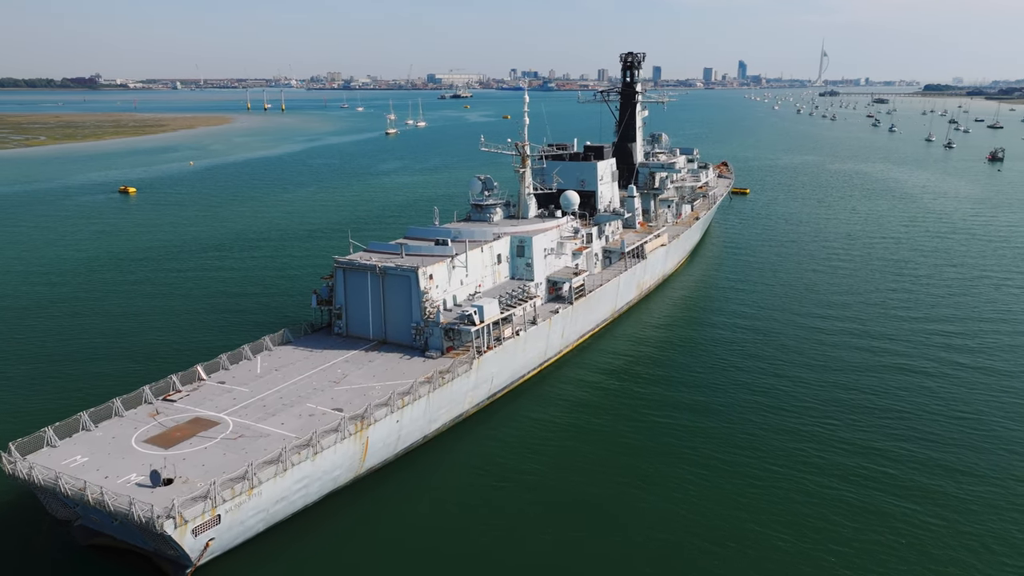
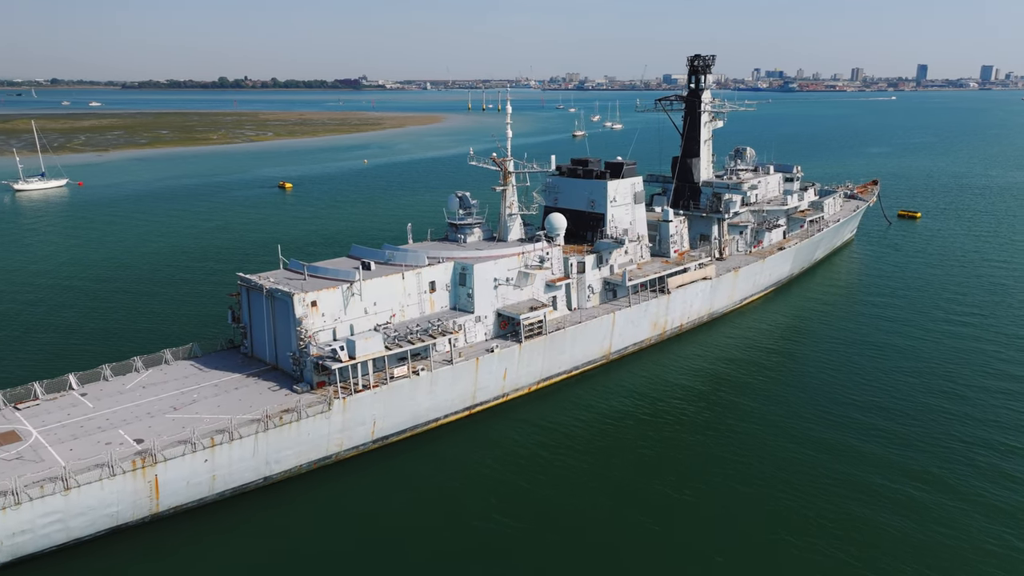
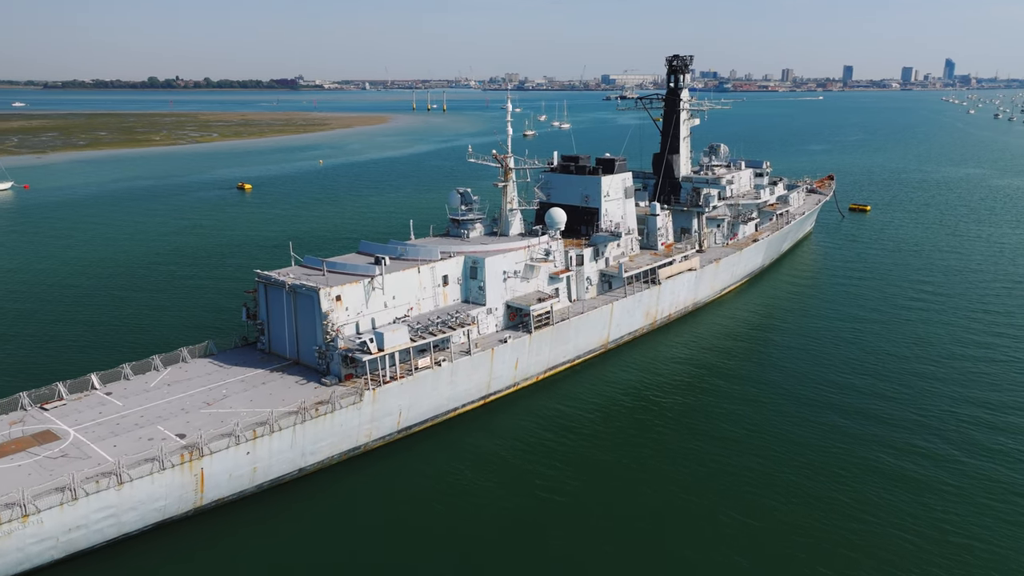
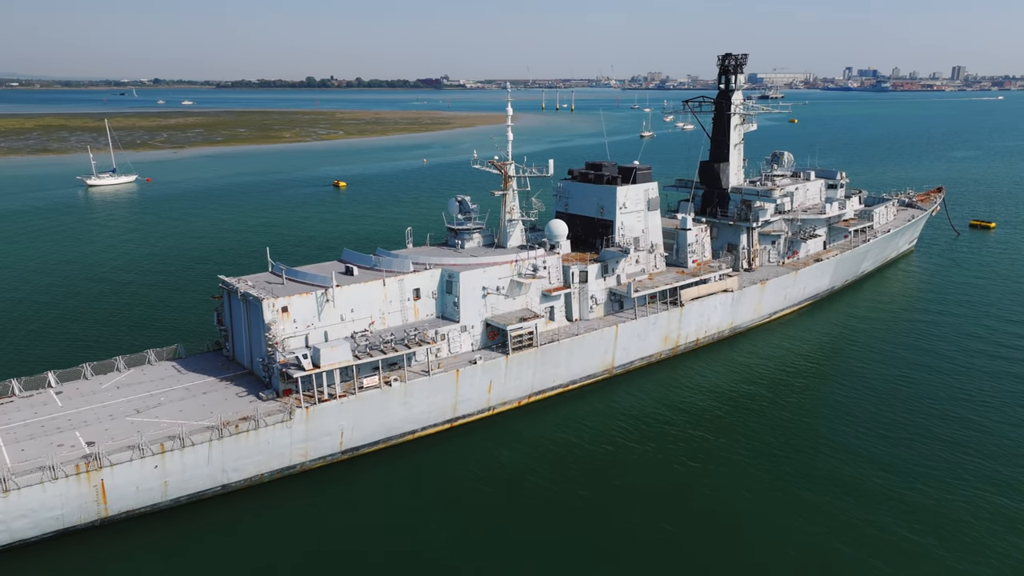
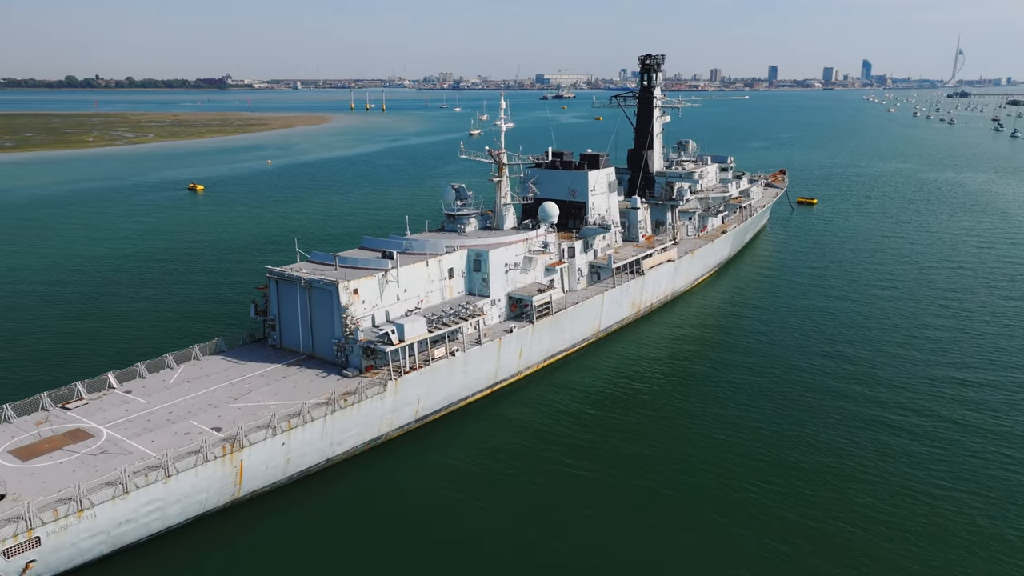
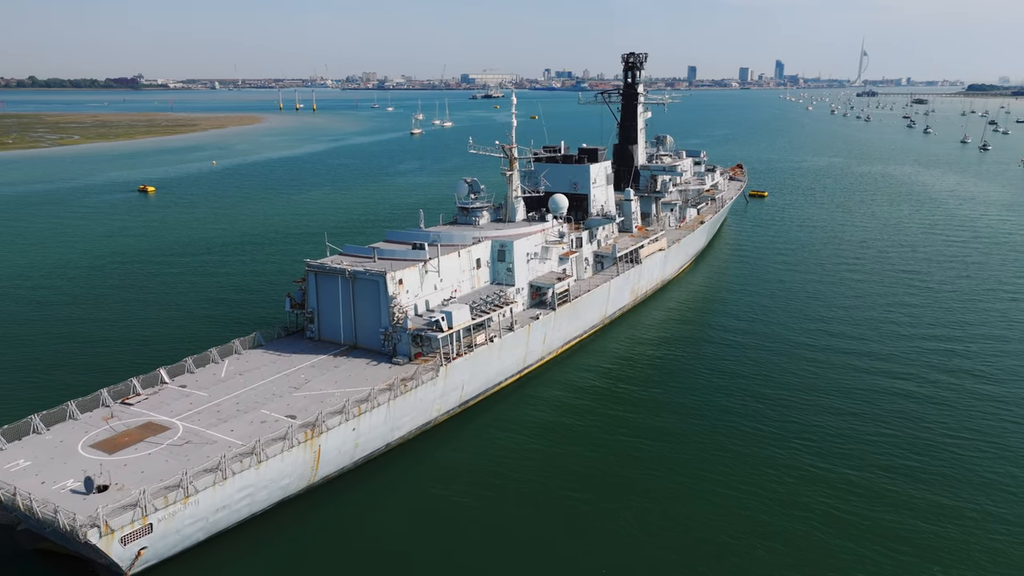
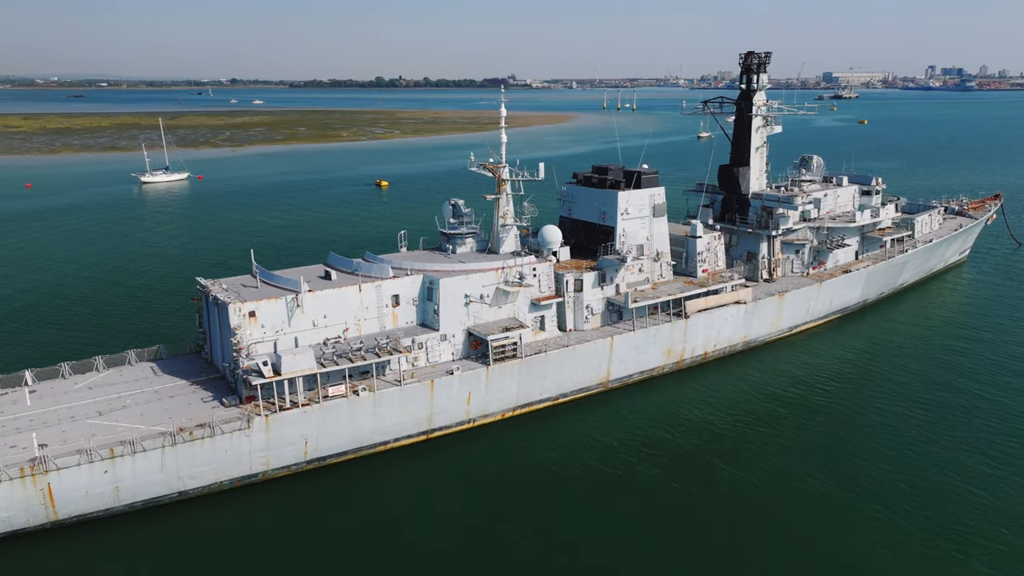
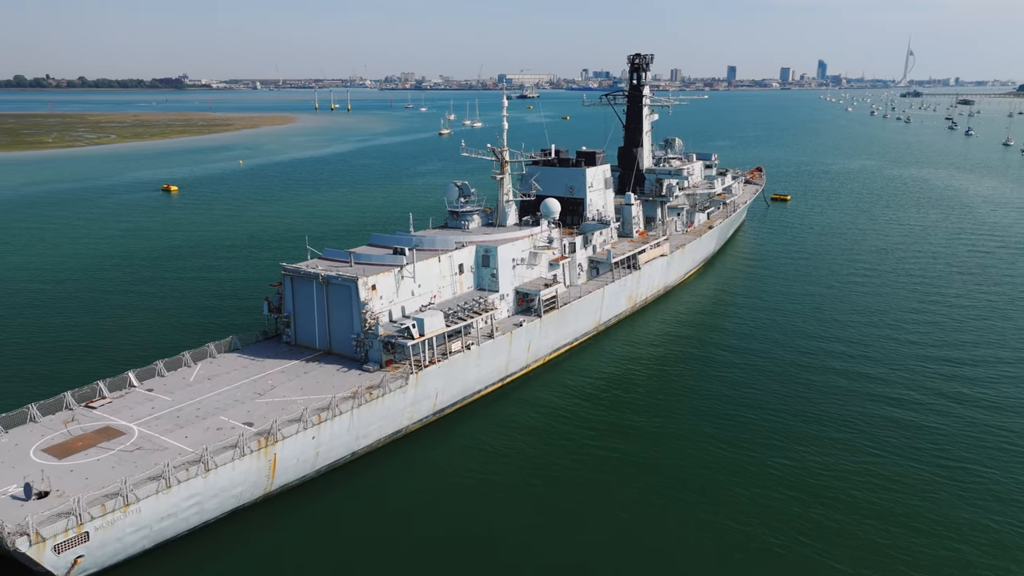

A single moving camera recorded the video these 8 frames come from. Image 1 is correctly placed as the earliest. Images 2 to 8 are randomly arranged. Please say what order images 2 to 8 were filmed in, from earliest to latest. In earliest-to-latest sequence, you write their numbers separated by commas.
6, 8, 5, 3, 2, 4, 7
